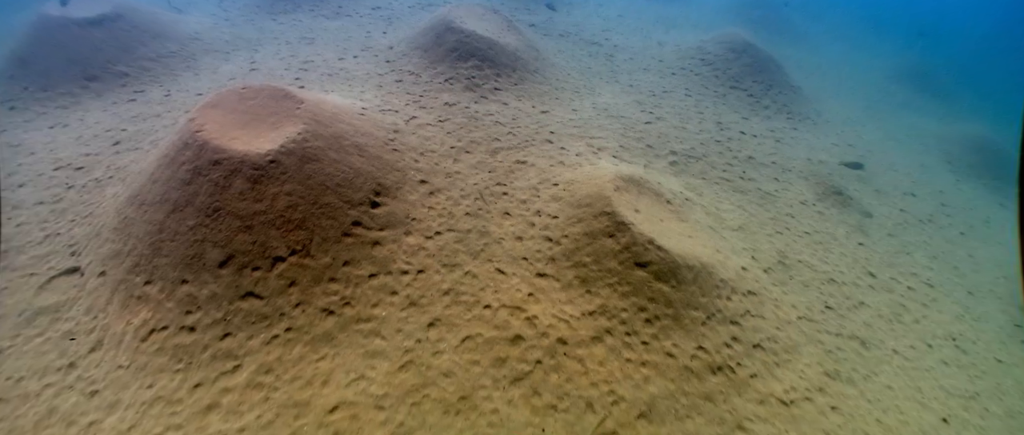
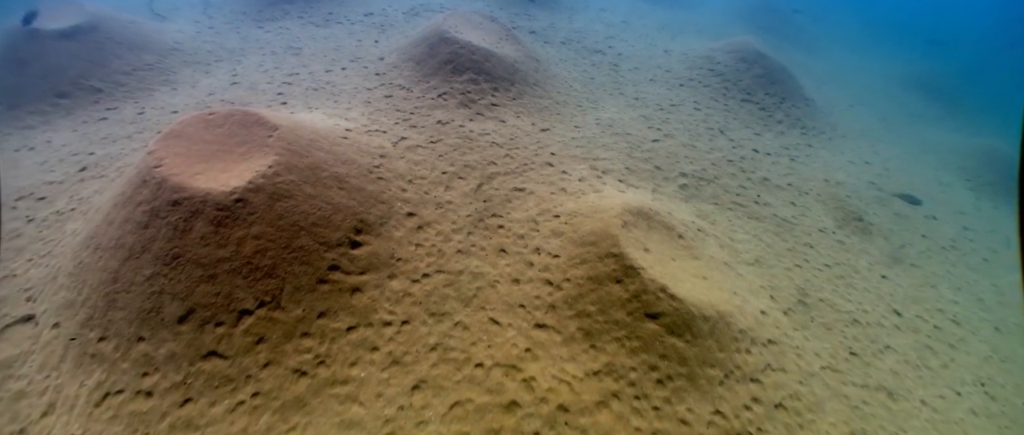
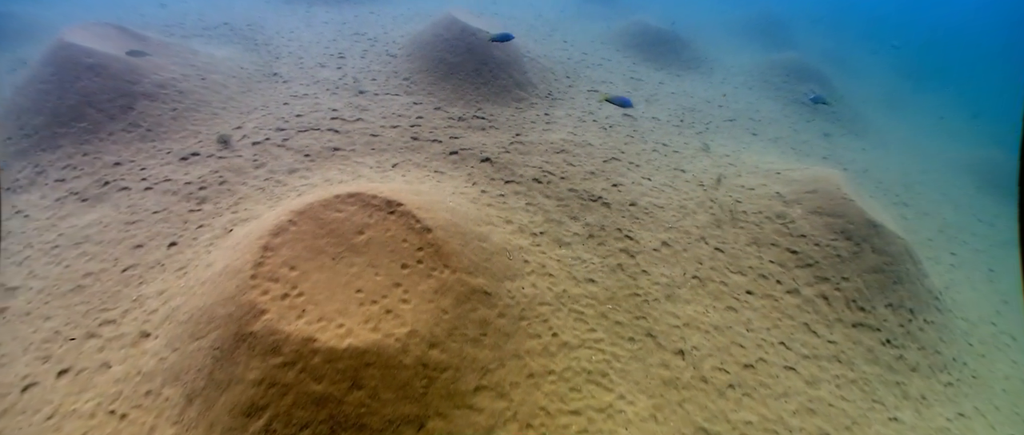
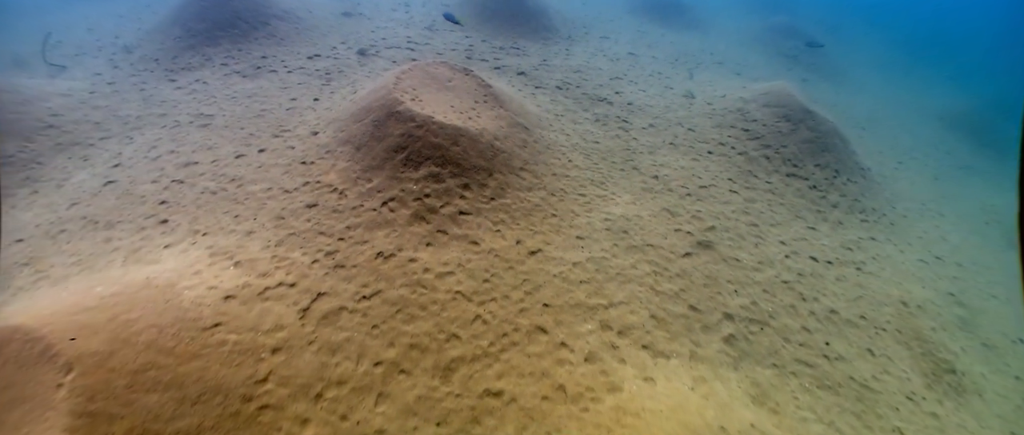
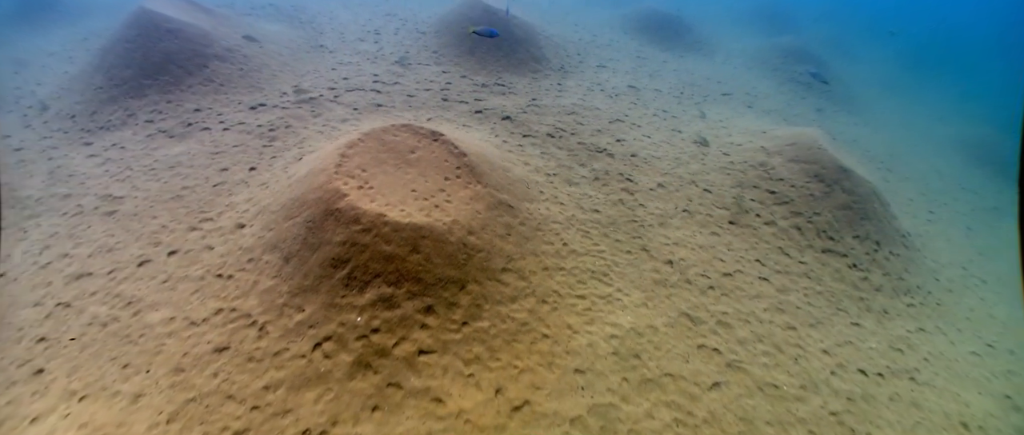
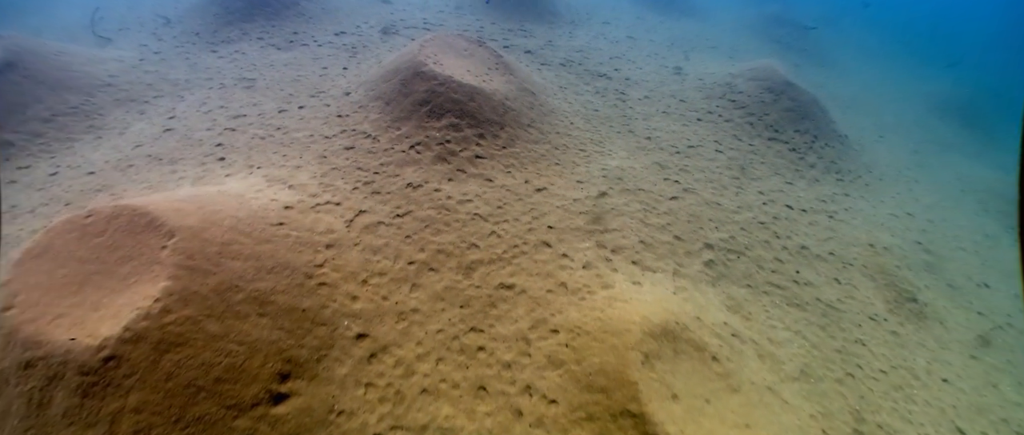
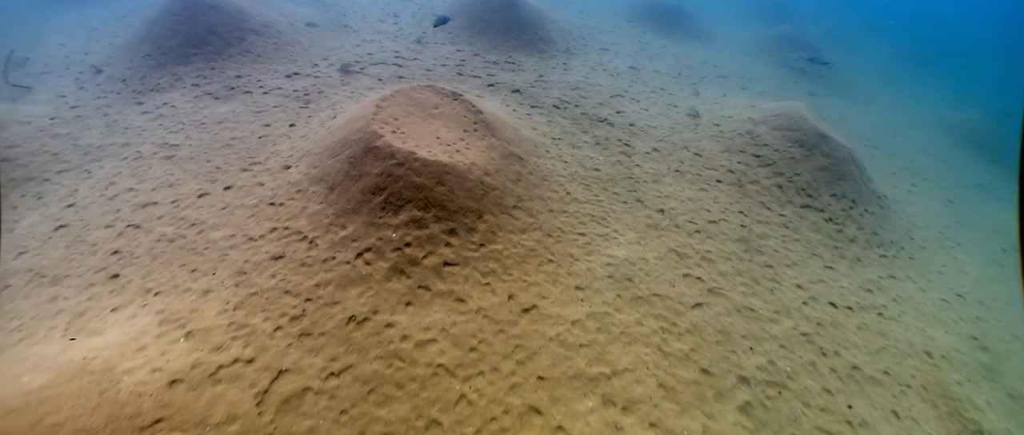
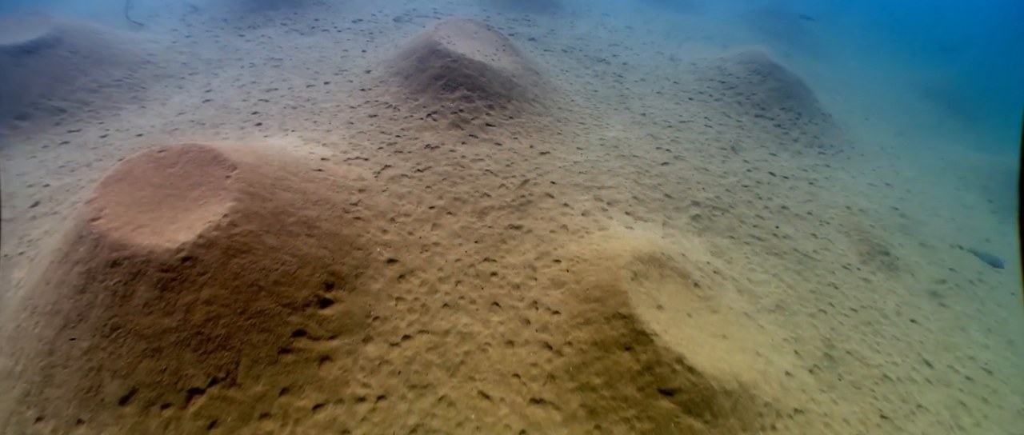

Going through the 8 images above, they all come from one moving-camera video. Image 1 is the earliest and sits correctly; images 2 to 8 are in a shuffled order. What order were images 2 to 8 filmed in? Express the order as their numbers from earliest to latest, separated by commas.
2, 8, 6, 4, 7, 5, 3
